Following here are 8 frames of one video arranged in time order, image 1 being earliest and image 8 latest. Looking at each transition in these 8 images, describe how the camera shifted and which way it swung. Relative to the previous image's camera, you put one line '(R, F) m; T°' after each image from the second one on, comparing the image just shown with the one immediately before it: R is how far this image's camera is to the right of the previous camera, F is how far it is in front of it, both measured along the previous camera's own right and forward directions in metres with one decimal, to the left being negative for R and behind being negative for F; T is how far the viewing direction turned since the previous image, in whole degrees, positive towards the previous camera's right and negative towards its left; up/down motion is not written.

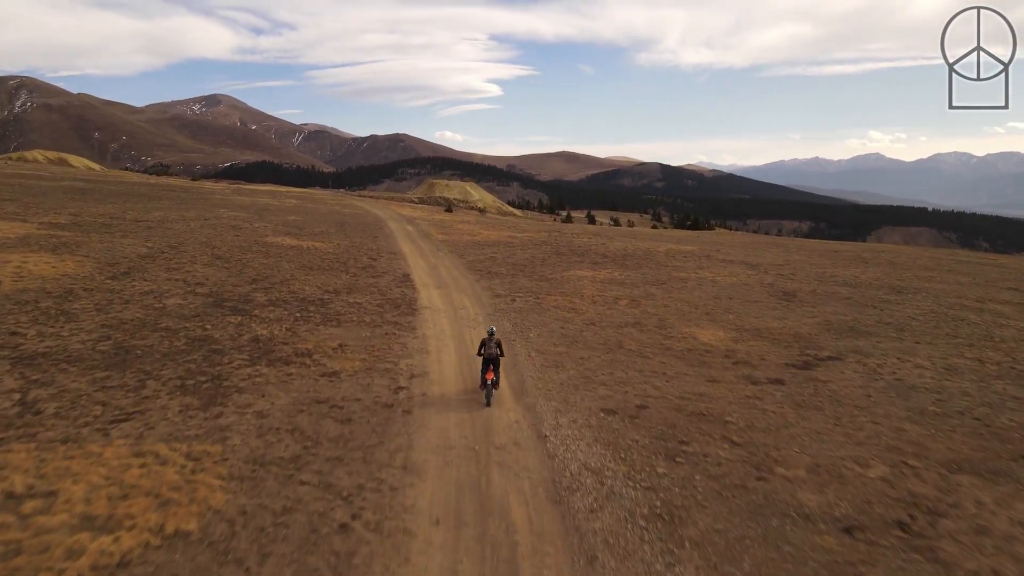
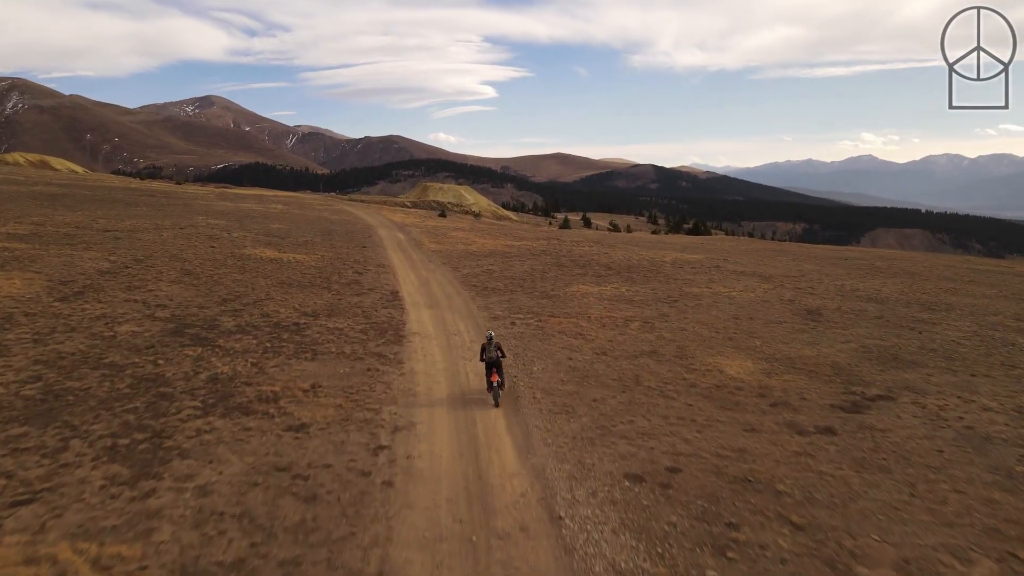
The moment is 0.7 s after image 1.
(-0.1, +2.4) m; 0°
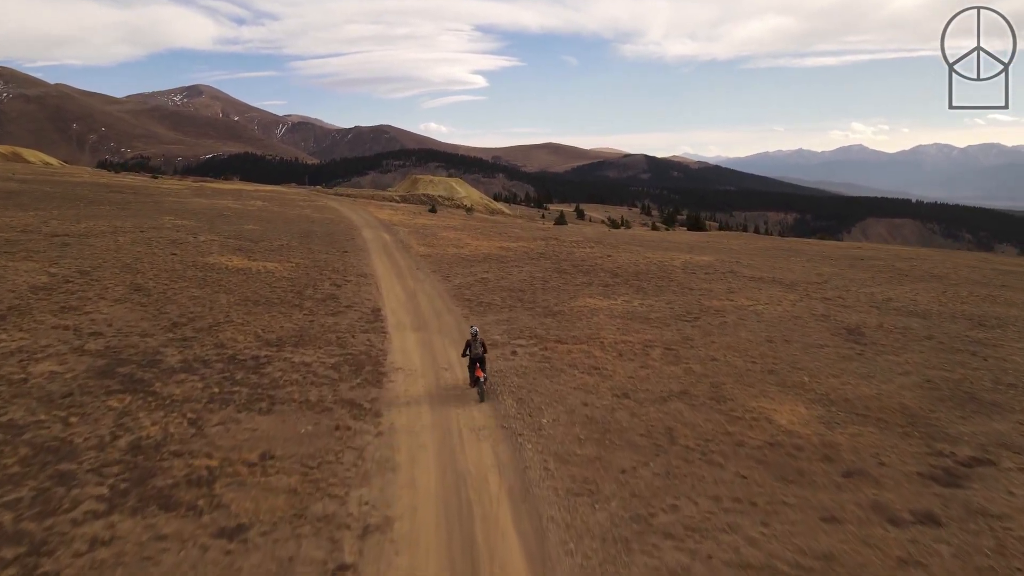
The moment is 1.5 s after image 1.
(-0.2, +3.1) m; +1°
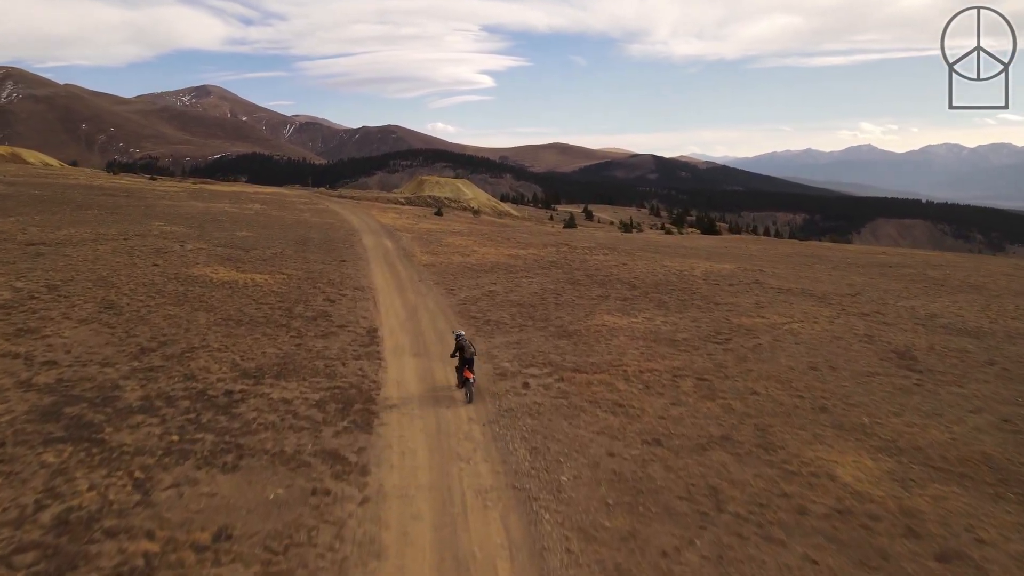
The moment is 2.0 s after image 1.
(-0.1, +2.2) m; -1°
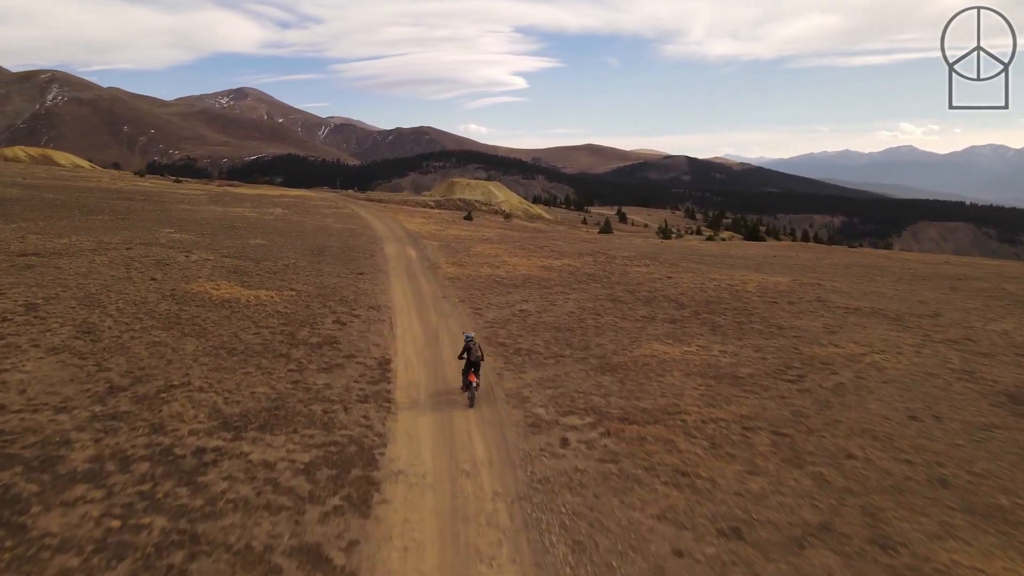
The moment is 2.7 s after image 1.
(-0.1, +2.8) m; -2°
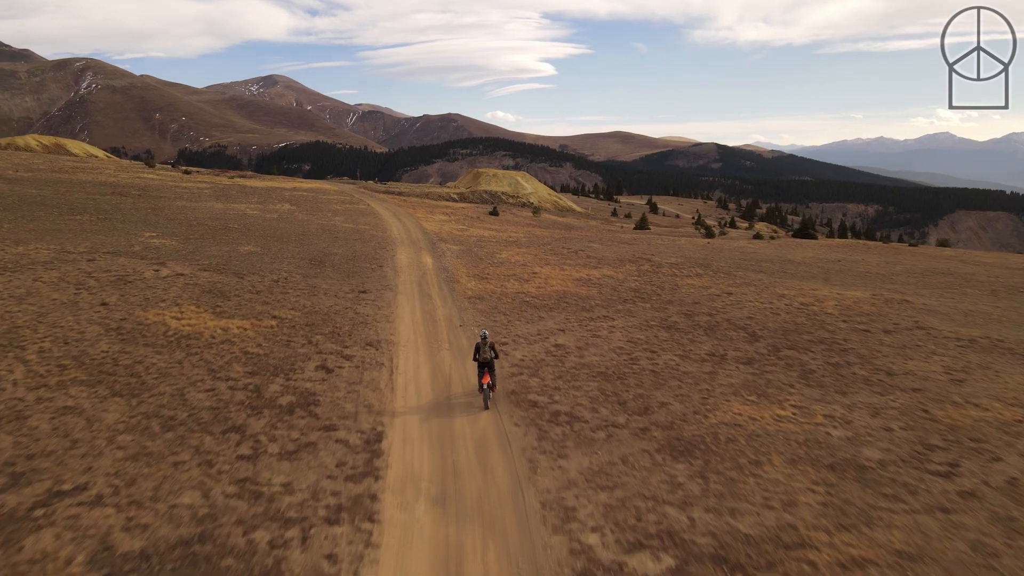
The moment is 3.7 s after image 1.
(-0.2, +4.6) m; -2°
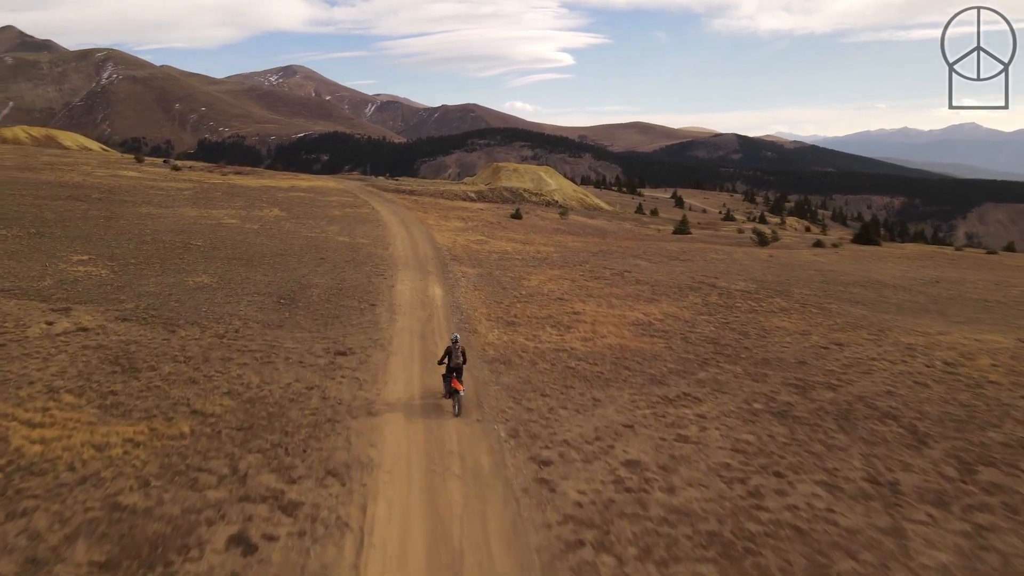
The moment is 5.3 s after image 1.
(-0.5, +6.6) m; -1°
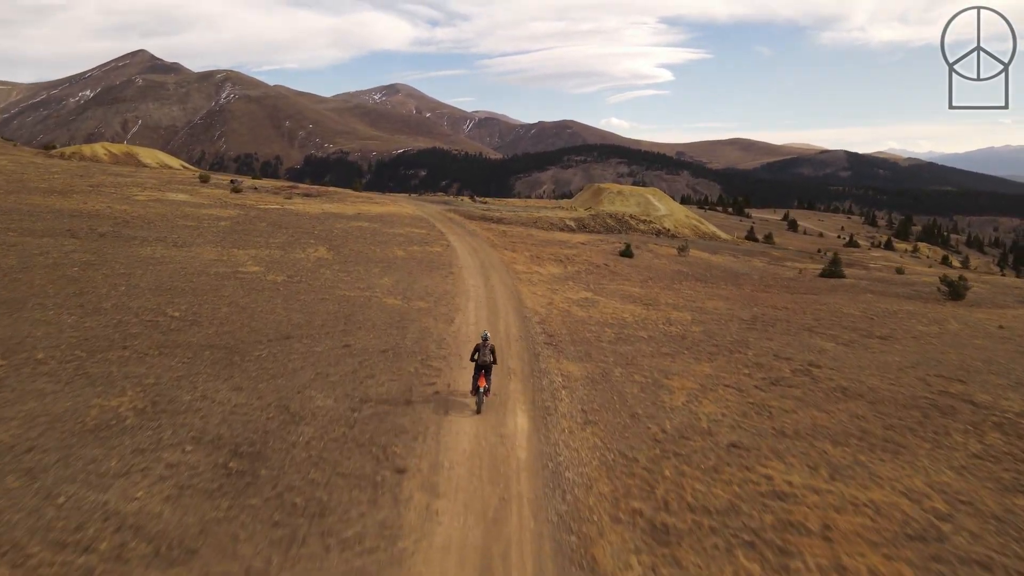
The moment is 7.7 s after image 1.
(-0.9, +9.5) m; -7°
